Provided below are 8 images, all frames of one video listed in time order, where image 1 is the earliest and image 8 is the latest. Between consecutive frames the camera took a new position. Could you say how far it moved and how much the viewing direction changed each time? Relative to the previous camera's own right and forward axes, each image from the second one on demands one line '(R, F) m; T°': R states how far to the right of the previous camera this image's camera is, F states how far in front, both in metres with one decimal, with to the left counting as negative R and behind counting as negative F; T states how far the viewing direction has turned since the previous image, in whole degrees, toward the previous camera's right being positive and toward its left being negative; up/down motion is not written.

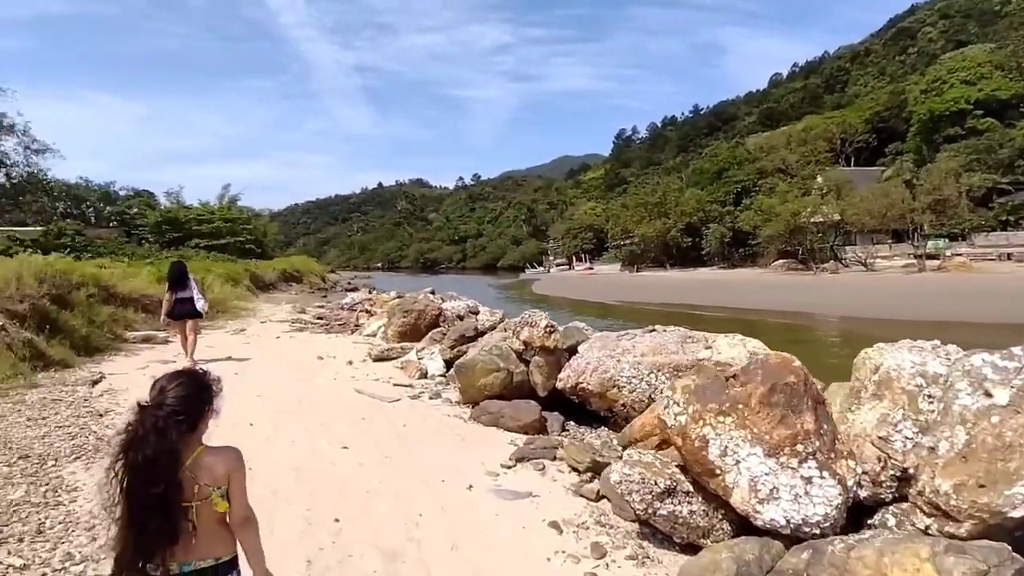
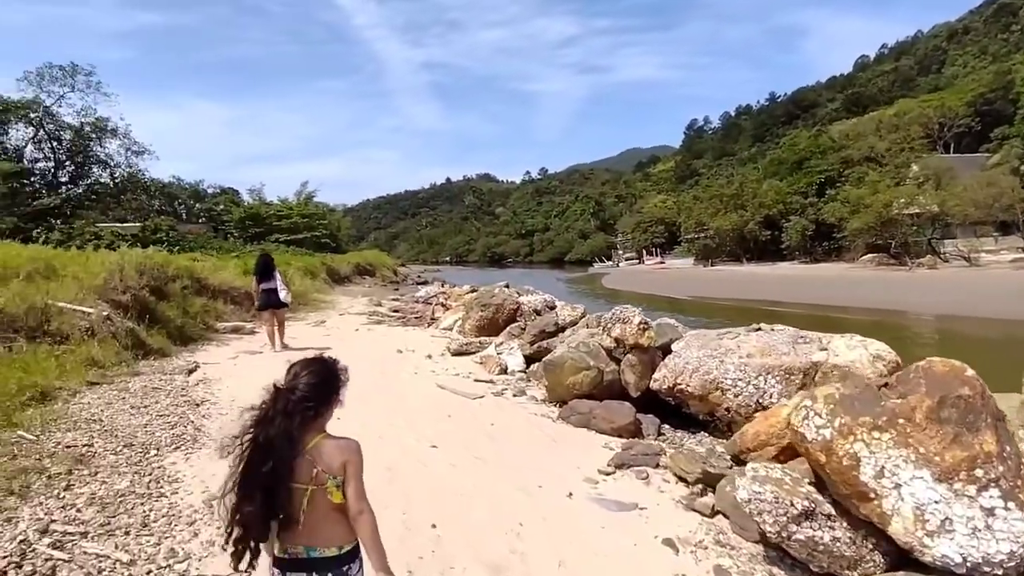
(-0.3, +0.3) m; -6°
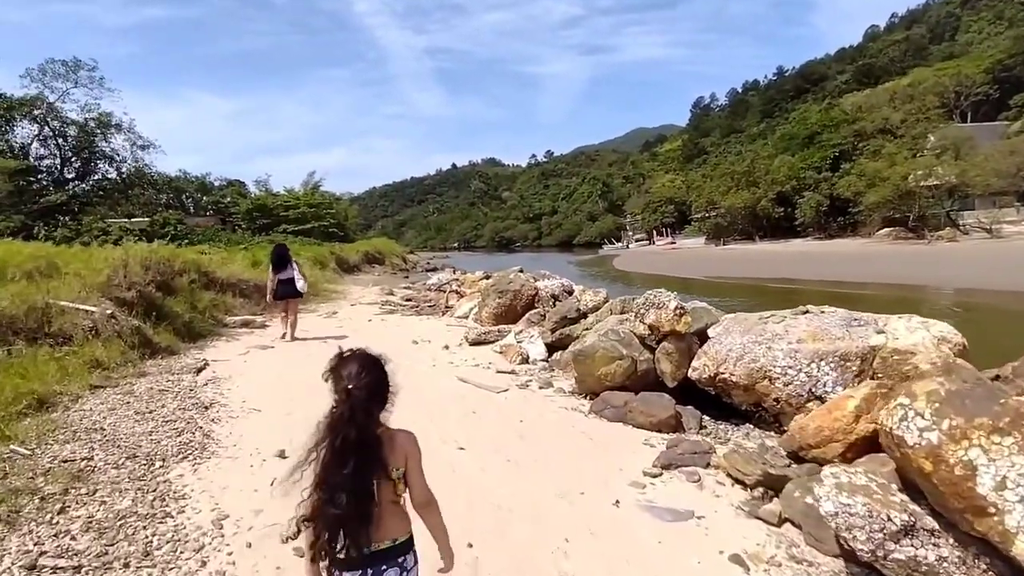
(-0.2, +0.5) m; -1°
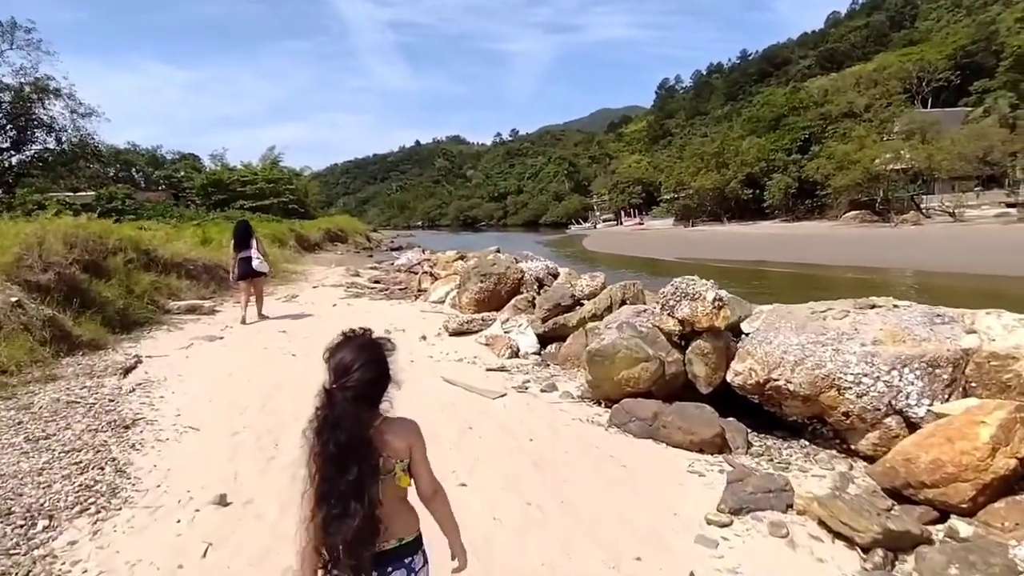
(-0.4, +1.3) m; +3°
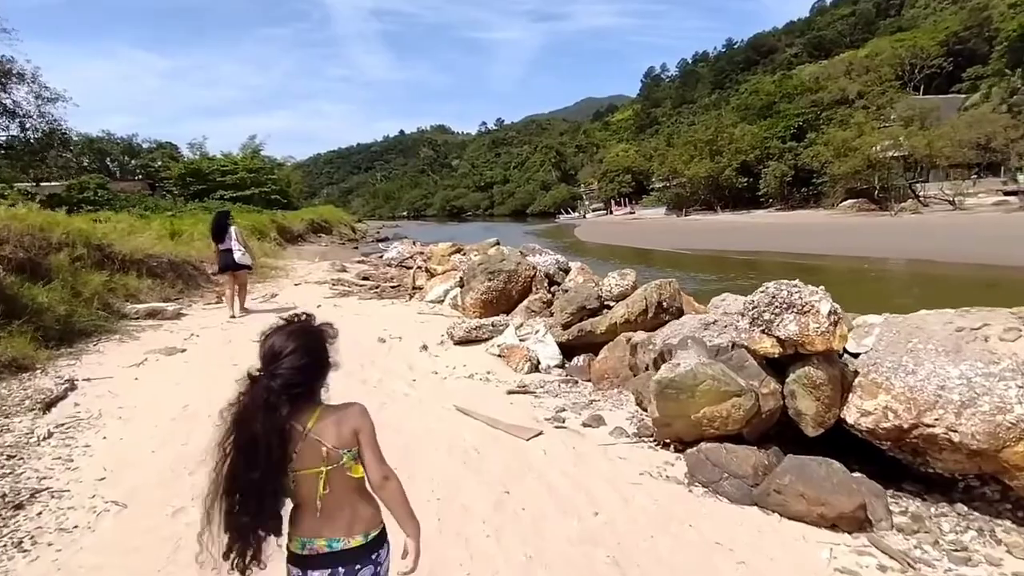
(-0.4, +1.5) m; +1°
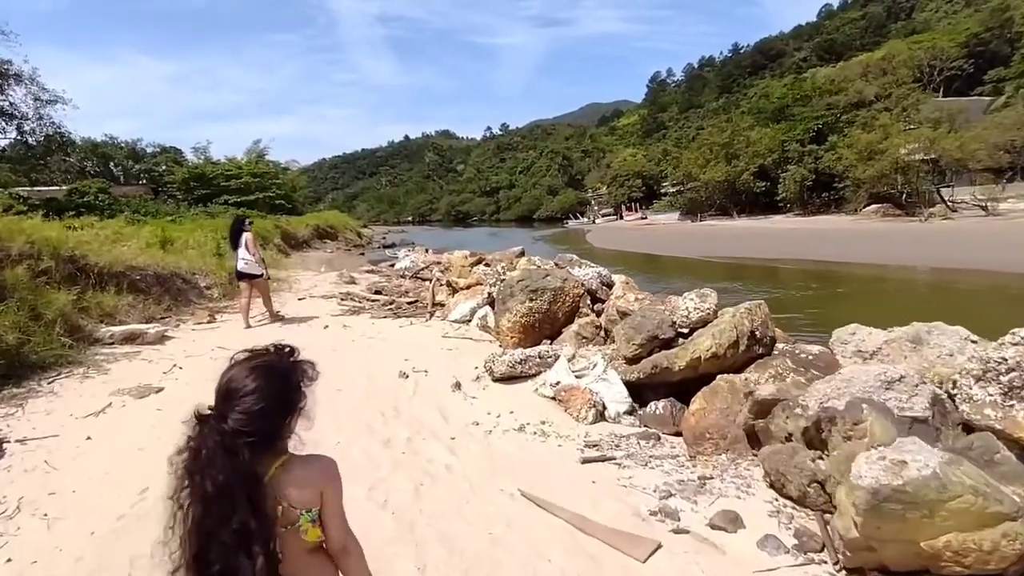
(-0.6, +1.7) m; 0°
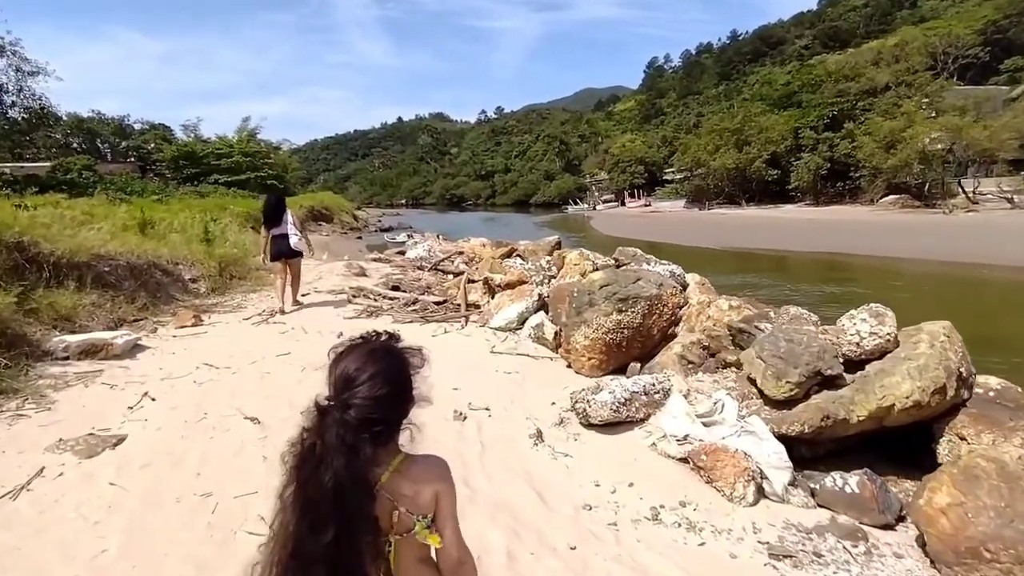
(-1.0, +2.0) m; +1°
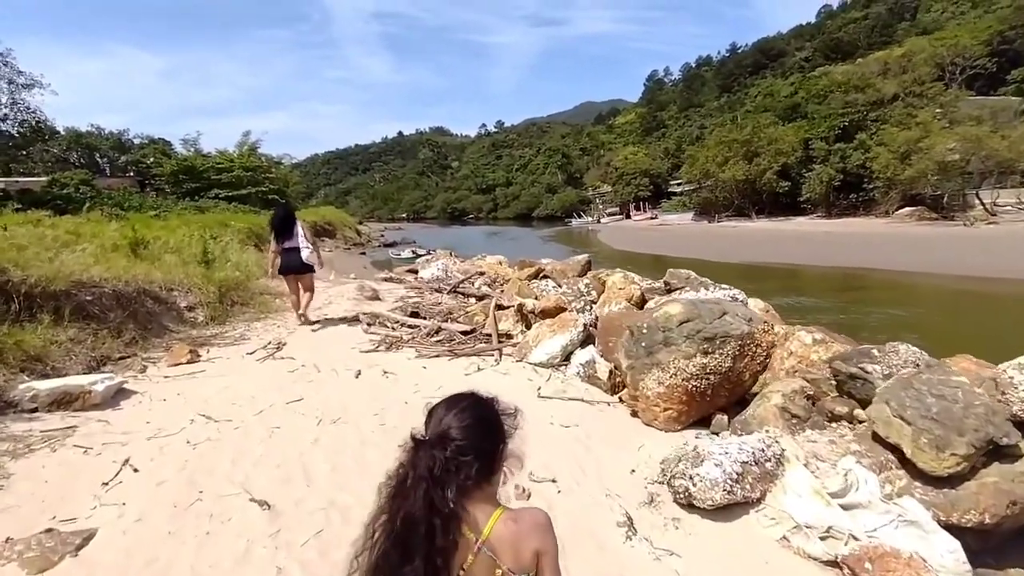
(-0.5, +1.1) m; 0°
